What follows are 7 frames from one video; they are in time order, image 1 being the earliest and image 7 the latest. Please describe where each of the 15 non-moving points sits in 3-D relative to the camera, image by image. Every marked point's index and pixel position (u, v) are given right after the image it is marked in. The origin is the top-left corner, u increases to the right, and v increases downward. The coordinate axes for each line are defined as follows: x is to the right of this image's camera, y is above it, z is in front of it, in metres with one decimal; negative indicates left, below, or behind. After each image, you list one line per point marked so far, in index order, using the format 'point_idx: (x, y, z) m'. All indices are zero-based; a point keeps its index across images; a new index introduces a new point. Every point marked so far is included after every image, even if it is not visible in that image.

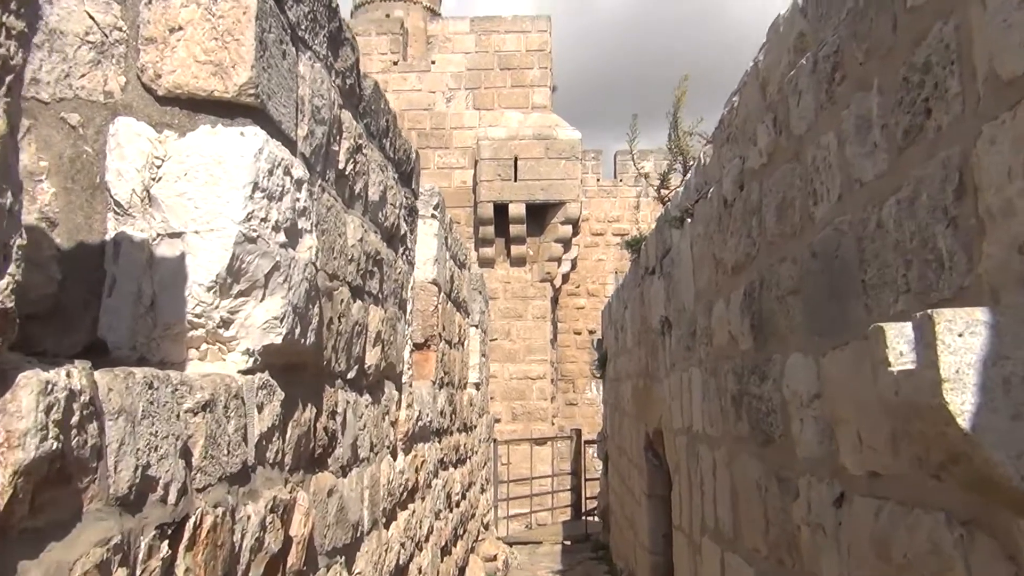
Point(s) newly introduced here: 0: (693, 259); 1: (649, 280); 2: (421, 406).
0: (+0.7, +0.1, +3.4) m
1: (+0.8, 0.0, +4.9) m
2: (-0.4, -0.5, +4.0) m
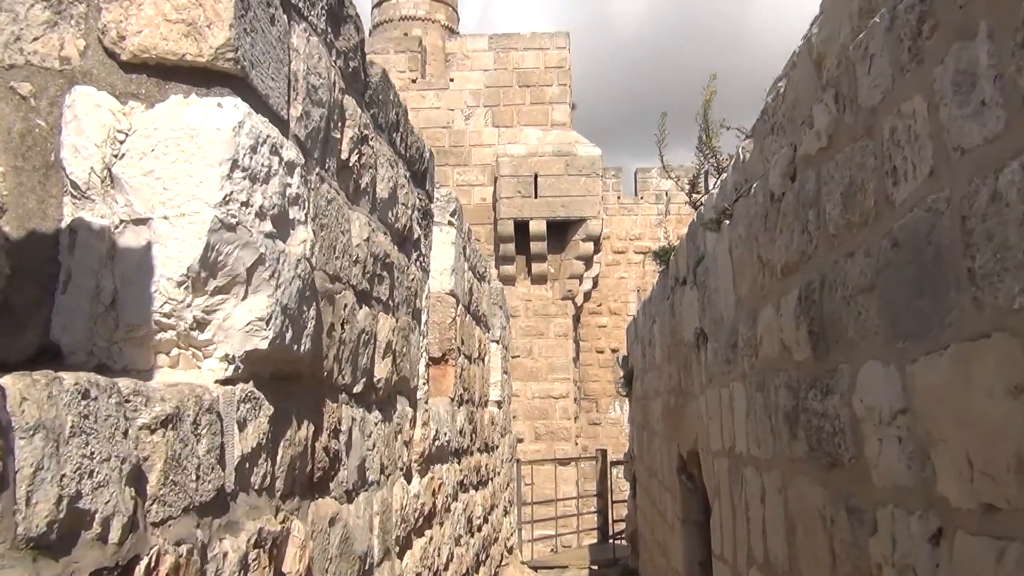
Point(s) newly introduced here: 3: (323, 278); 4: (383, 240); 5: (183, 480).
0: (+0.8, +0.1, +3.1) m
1: (+0.9, 0.0, +4.6) m
2: (-0.3, -0.6, +3.7) m
3: (-0.4, 0.0, +2.0) m
4: (-0.4, +0.1, +2.7) m
5: (-0.5, -0.3, +1.3) m
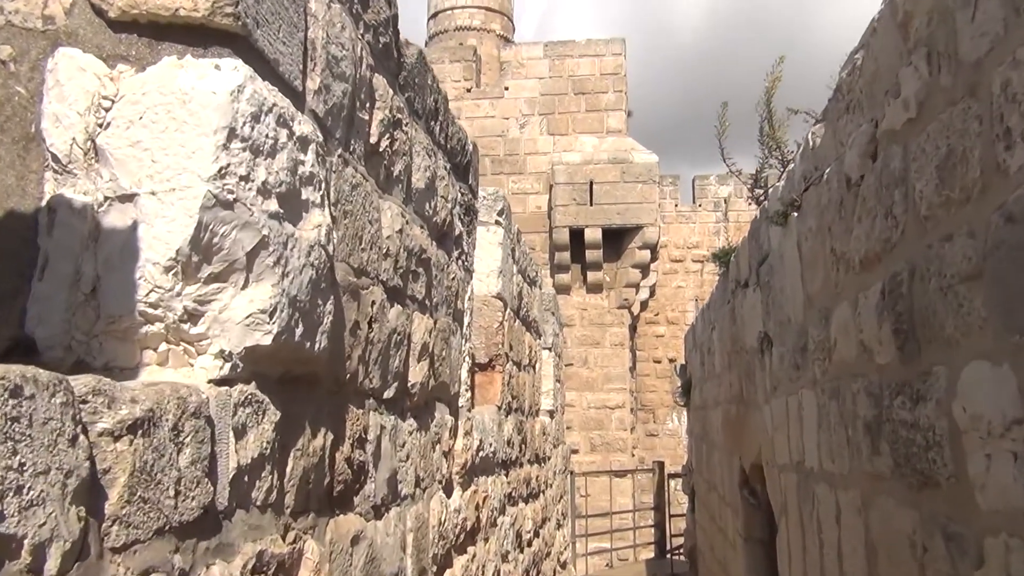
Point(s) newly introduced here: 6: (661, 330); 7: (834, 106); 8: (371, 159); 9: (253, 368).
0: (+0.9, +0.1, +2.8) m
1: (+1.1, 0.0, +4.3) m
2: (-0.1, -0.6, +3.5) m
3: (-0.3, 0.0, +1.9) m
4: (-0.3, +0.2, +2.5) m
5: (-0.4, -0.3, +1.1) m
6: (+1.9, -0.5, +11.0) m
7: (+0.9, +0.5, +2.5) m
8: (-0.3, +0.3, +2.1) m
9: (-0.4, -0.1, +1.4) m
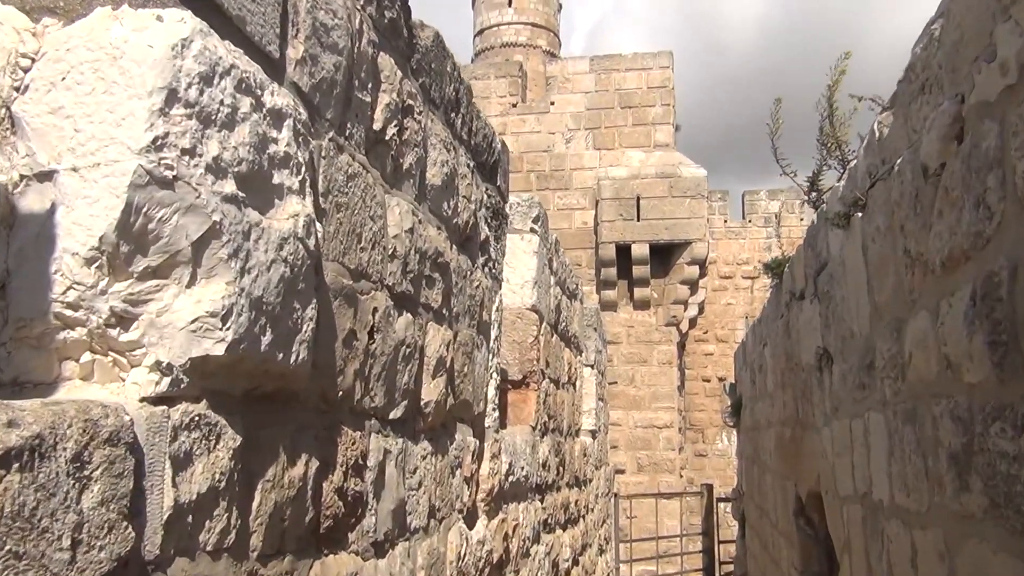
0: (+1.0, +0.1, +2.5) m
1: (+1.3, -0.1, +4.0) m
2: (0.0, -0.6, +3.3) m
3: (-0.3, 0.0, +1.6) m
4: (-0.2, +0.1, +2.2) m
5: (-0.4, -0.2, +0.8) m
6: (+2.4, -0.7, +10.7) m
7: (+1.0, +0.5, +2.2) m
8: (-0.3, +0.3, +1.9) m
9: (-0.4, -0.1, +1.2) m
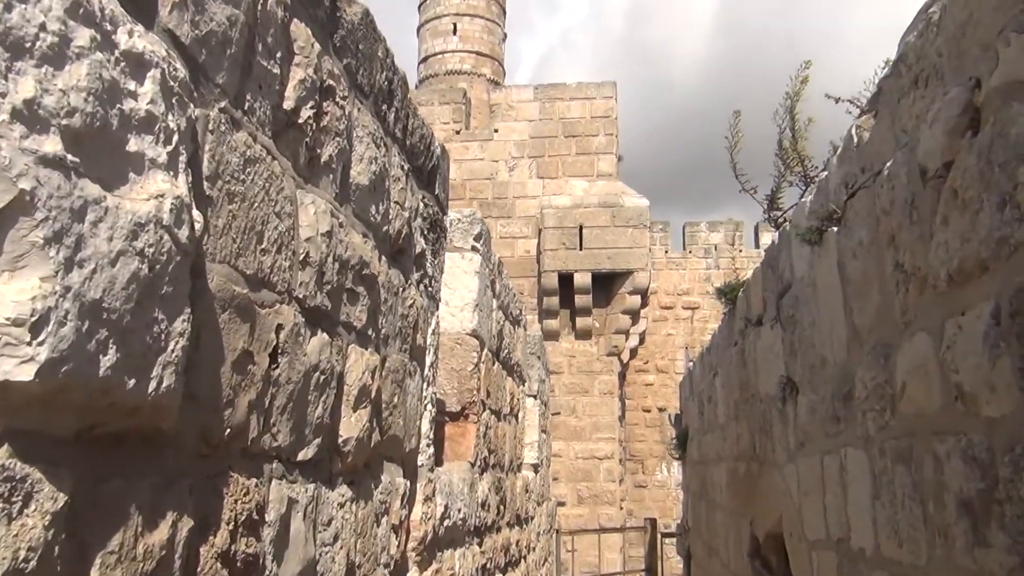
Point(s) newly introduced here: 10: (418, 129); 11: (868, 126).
0: (+0.8, 0.0, +2.3) m
1: (+1.0, -0.2, +3.8) m
2: (-0.2, -0.7, +2.9) m
3: (-0.4, 0.0, +1.3) m
4: (-0.3, +0.1, +1.9) m
5: (-0.5, -0.2, +0.5) m
6: (+1.7, -1.1, +10.4) m
7: (+0.9, +0.5, +2.0) m
8: (-0.4, +0.3, +1.6) m
9: (-0.5, -0.1, +0.8) m
10: (-0.3, +0.4, +2.5) m
11: (+0.9, +0.4, +2.2) m
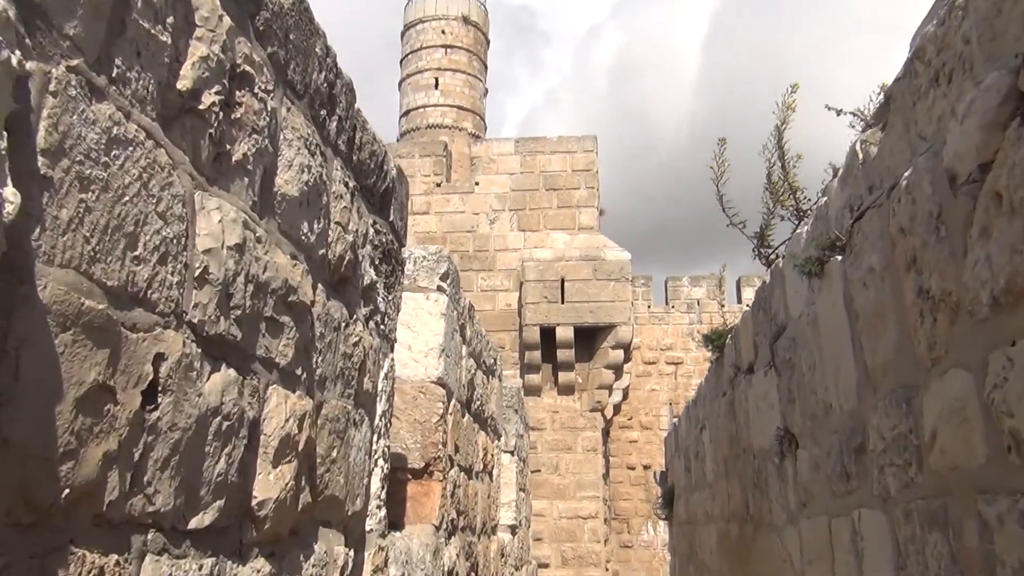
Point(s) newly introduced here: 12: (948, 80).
0: (+0.8, -0.1, +2.0) m
1: (+0.9, -0.4, +3.5) m
2: (-0.3, -0.8, +2.6) m
3: (-0.5, 0.0, +1.0) m
4: (-0.4, 0.0, +1.6) m
5: (-0.5, -0.2, +0.2) m
6: (+1.4, -1.7, +10.1) m
7: (+0.8, +0.4, +1.7) m
8: (-0.5, +0.2, +1.3) m
9: (-0.5, -0.1, +0.5) m
10: (-0.4, +0.3, +2.2) m
11: (+0.8, +0.3, +1.9) m
12: (+0.7, +0.4, +1.5) m
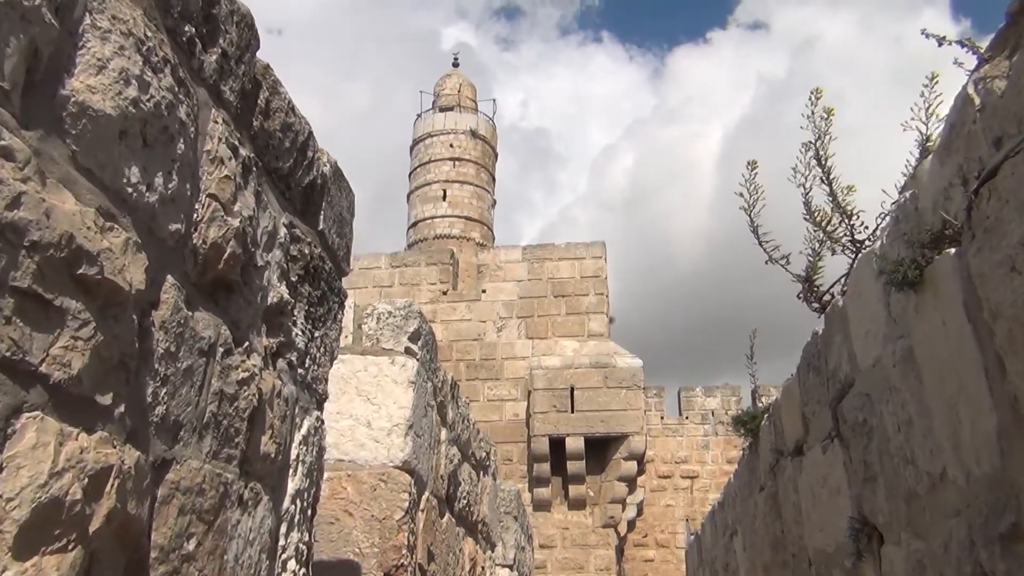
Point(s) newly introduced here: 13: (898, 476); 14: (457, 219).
0: (+0.7, -0.1, +1.3) m
1: (+0.9, -0.5, +2.7) m
2: (-0.4, -0.9, +1.8) m
3: (-0.6, +0.1, +0.3) m
4: (-0.5, +0.1, +1.0) m
5: (-0.6, 0.0, -0.5) m
6: (+1.5, -2.7, +9.1) m
7: (+0.7, +0.4, +1.1) m
8: (-0.5, +0.3, +0.7) m
9: (-0.6, +0.1, -0.1) m
10: (-0.4, +0.3, +1.6) m
11: (+0.7, +0.3, +1.3) m
12: (+0.7, +0.4, +0.9) m
13: (+0.7, -0.4, +1.7) m
14: (-1.1, +1.5, +17.1) m
